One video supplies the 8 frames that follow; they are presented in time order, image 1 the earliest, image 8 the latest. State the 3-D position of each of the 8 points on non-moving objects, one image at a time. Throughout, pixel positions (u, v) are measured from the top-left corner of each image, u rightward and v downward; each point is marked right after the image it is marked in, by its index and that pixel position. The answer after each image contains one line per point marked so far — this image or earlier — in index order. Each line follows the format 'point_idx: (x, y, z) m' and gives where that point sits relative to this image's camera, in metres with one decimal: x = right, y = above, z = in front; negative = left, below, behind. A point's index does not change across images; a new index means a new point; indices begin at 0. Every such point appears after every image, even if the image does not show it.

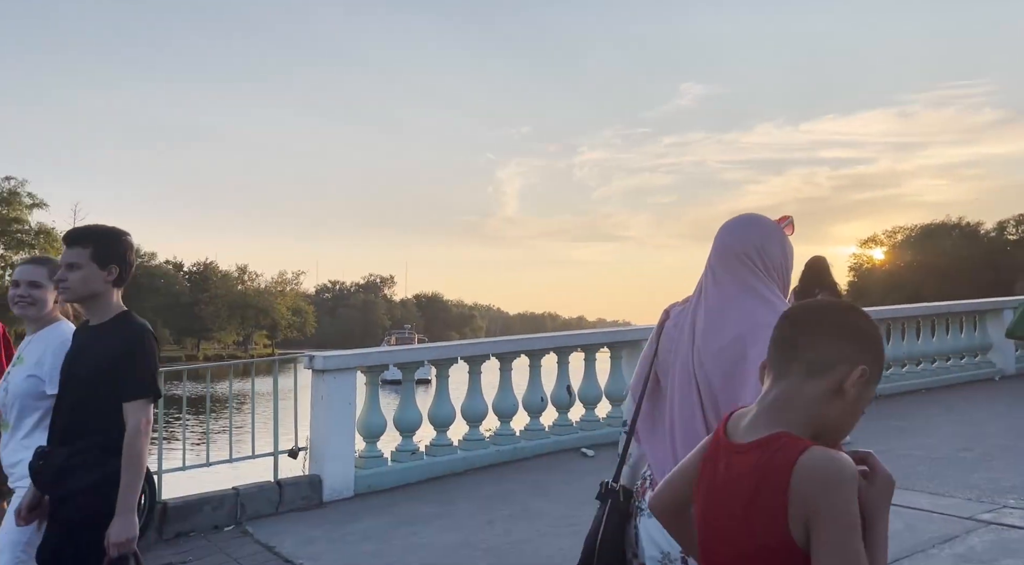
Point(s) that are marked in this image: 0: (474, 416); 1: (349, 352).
0: (-0.3, -1.0, +7.3) m
1: (-1.1, -0.5, +6.5) m
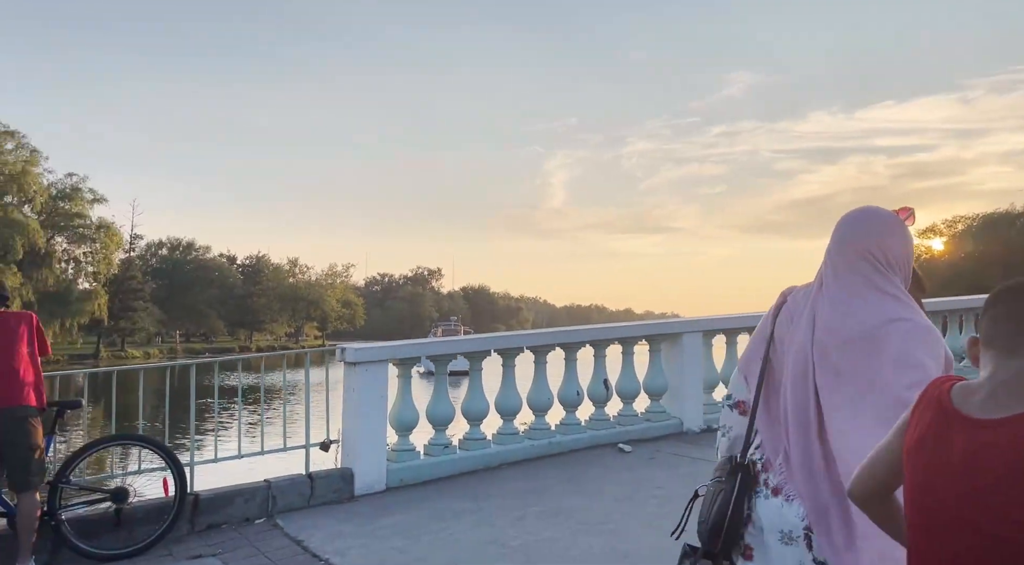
0: (0.0, -1.0, +7.2) m
1: (-0.9, -0.4, +6.5) m
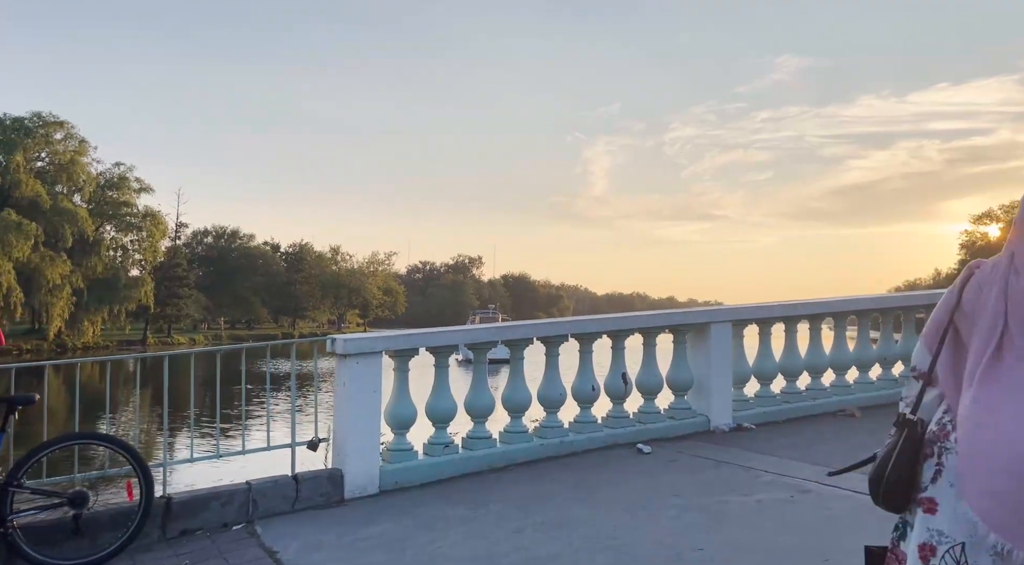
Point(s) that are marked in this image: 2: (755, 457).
0: (0.0, -0.9, +6.7) m
1: (-0.9, -0.3, +6.0) m
2: (+1.7, -1.2, +6.6) m
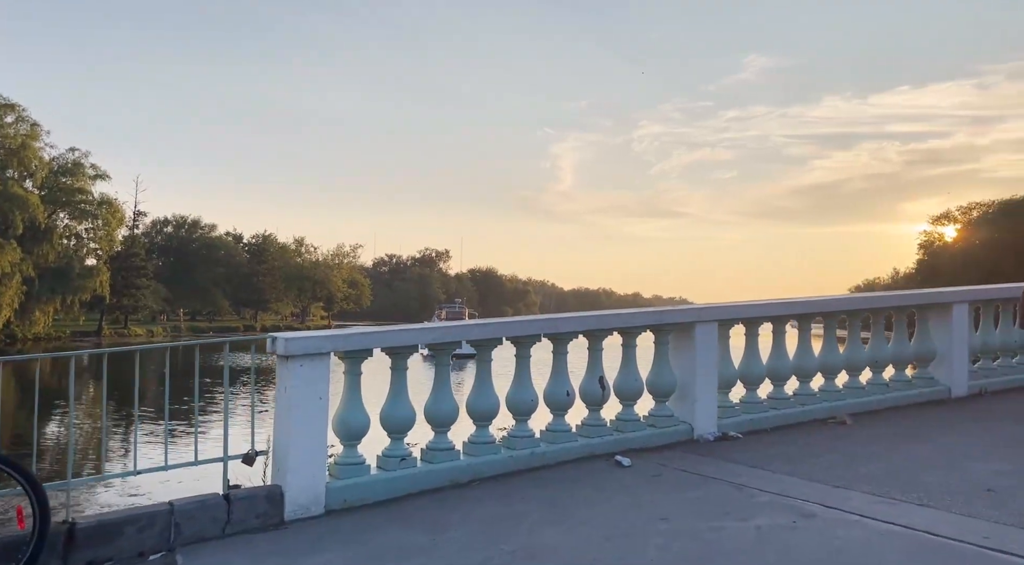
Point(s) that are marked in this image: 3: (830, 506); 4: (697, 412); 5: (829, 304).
0: (-0.2, -0.8, +6.0) m
1: (-1.1, -0.3, +5.3) m
2: (+1.4, -1.2, +6.0) m
3: (+1.7, -1.2, +5.1) m
4: (+1.3, -0.9, +6.9) m
5: (+2.6, -0.2, +7.9) m
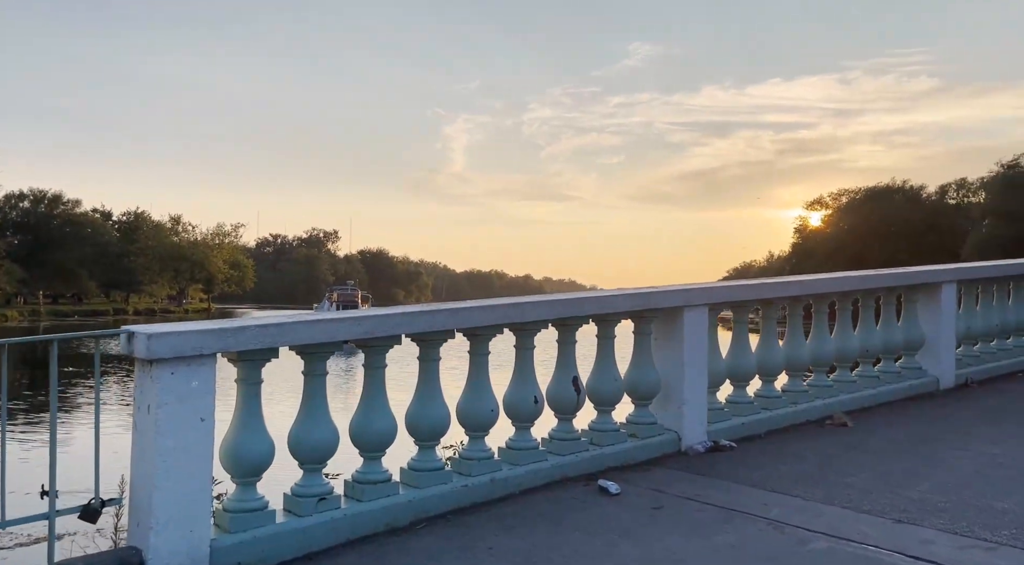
0: (-0.4, -0.7, +4.5) m
1: (-1.2, -0.2, +3.6) m
2: (+1.2, -1.0, +4.6) m
3: (+1.6, -1.1, +3.7) m
4: (+1.0, -0.8, +5.6) m
5: (+2.1, 0.0, +6.7) m
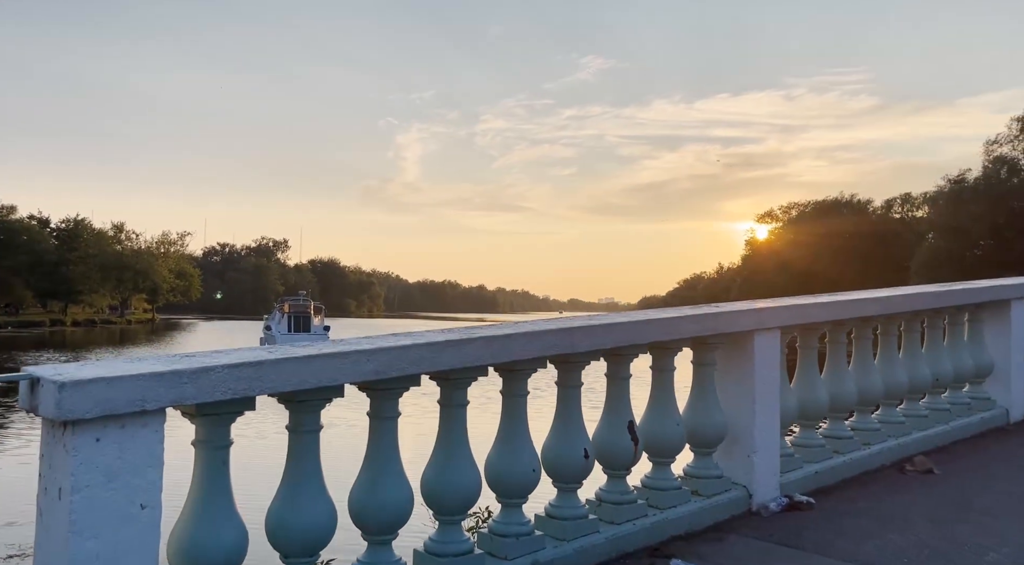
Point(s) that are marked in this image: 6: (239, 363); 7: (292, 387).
0: (-0.2, -0.7, +3.3) m
1: (-0.9, -0.2, +2.4) m
2: (+1.4, -1.1, +3.5) m
3: (+1.8, -1.1, +2.7) m
4: (+1.1, -0.9, +4.5) m
5: (+2.2, -0.1, +5.6) m
6: (-0.7, -0.2, +2.7) m
7: (-0.6, -0.3, +2.8) m
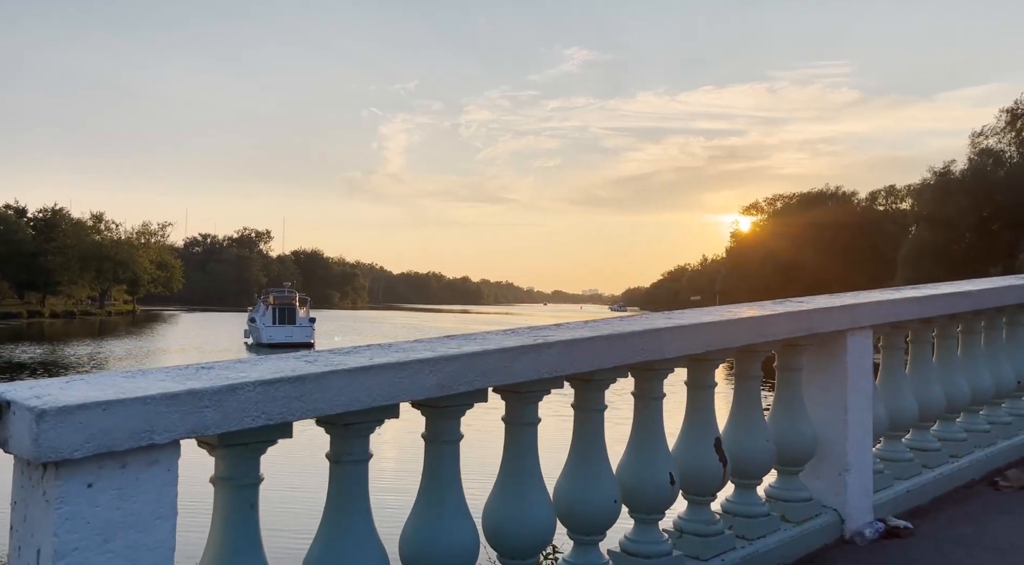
0: (0.0, -0.7, +2.7) m
1: (-0.7, -0.2, +1.8) m
2: (+1.7, -1.1, +2.9) m
3: (+2.0, -1.1, +2.1) m
4: (+1.4, -0.8, +3.9) m
5: (+2.4, -0.1, +5.0) m
6: (-0.5, -0.2, +2.0) m
7: (-0.4, -0.3, +2.1) m
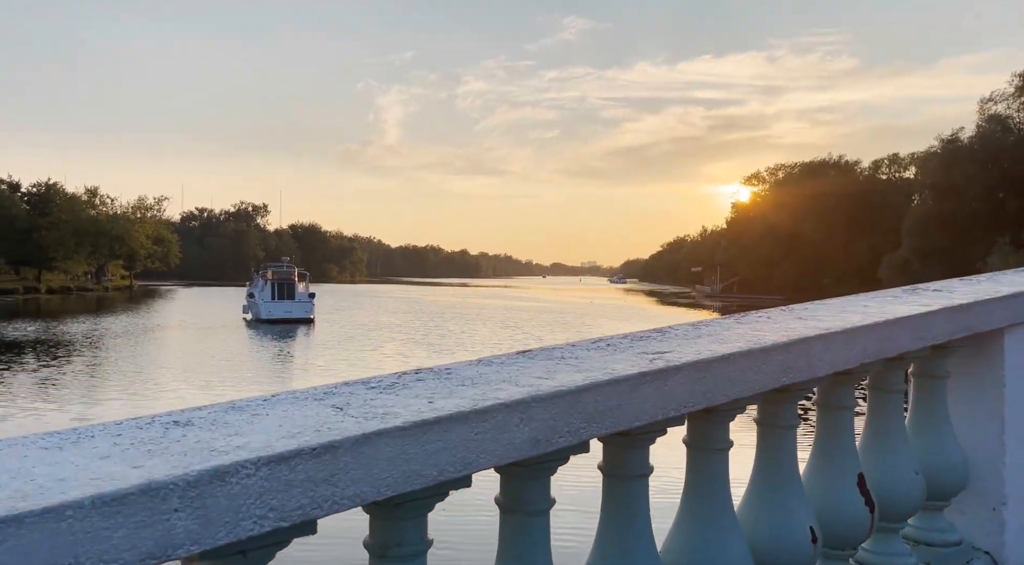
0: (+0.3, -0.7, +1.9) m
1: (-0.4, -0.2, +0.9) m
2: (+1.9, -1.1, +2.1) m
3: (+2.3, -1.1, +1.3) m
4: (+1.6, -0.8, +3.1) m
5: (+2.6, 0.0, +4.2) m
6: (-0.3, -0.2, +1.2) m
7: (-0.1, -0.3, +1.3) m
